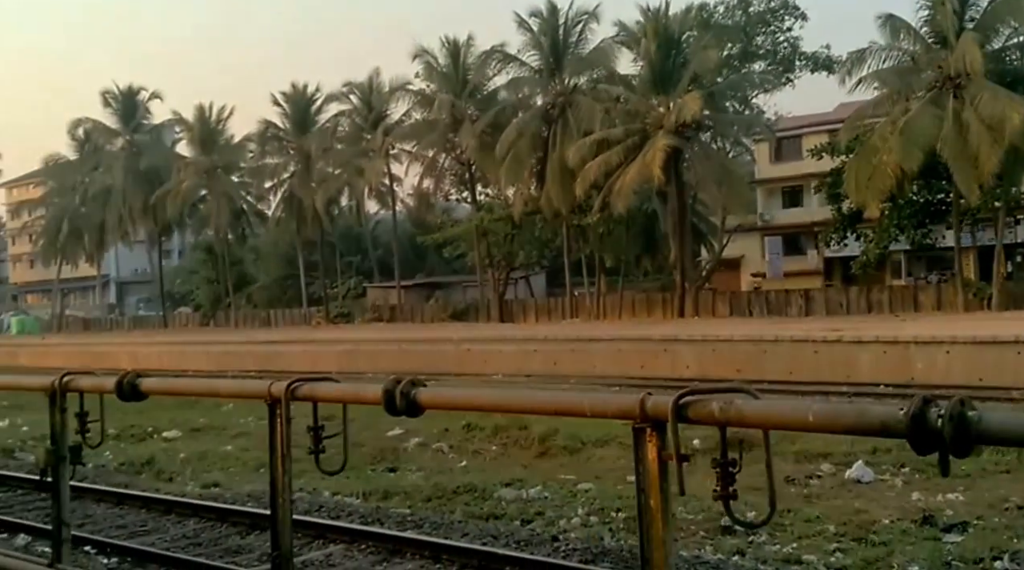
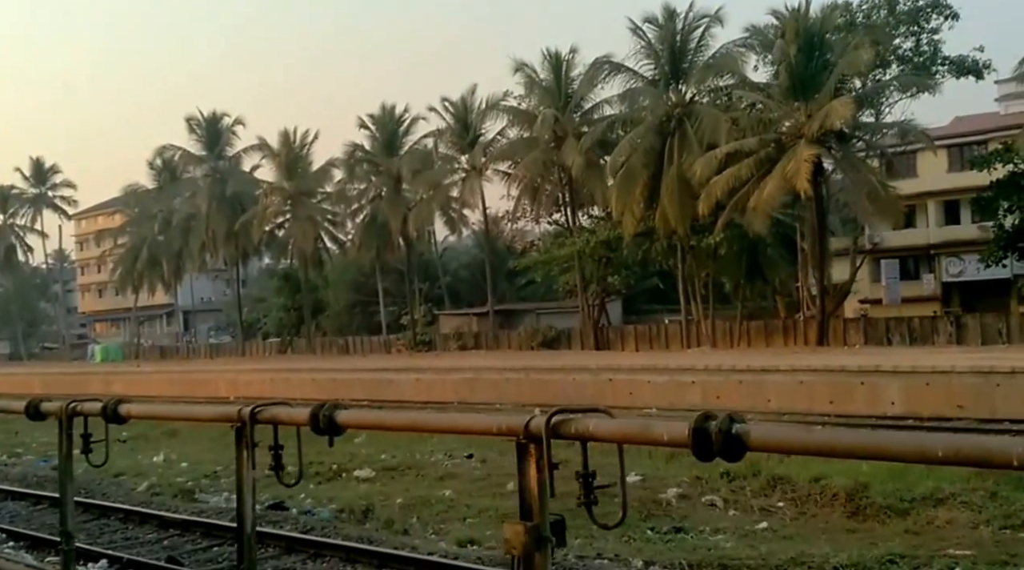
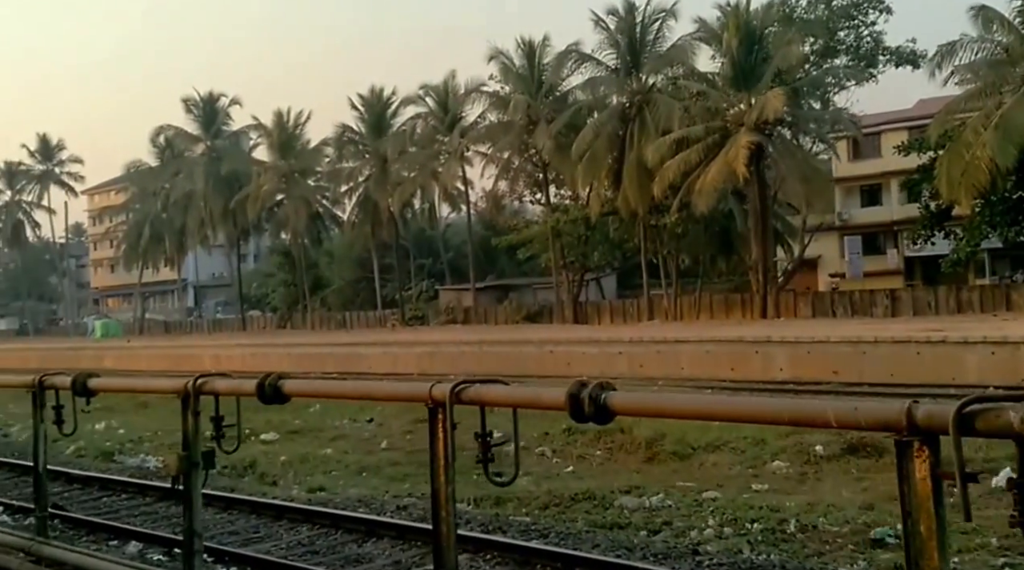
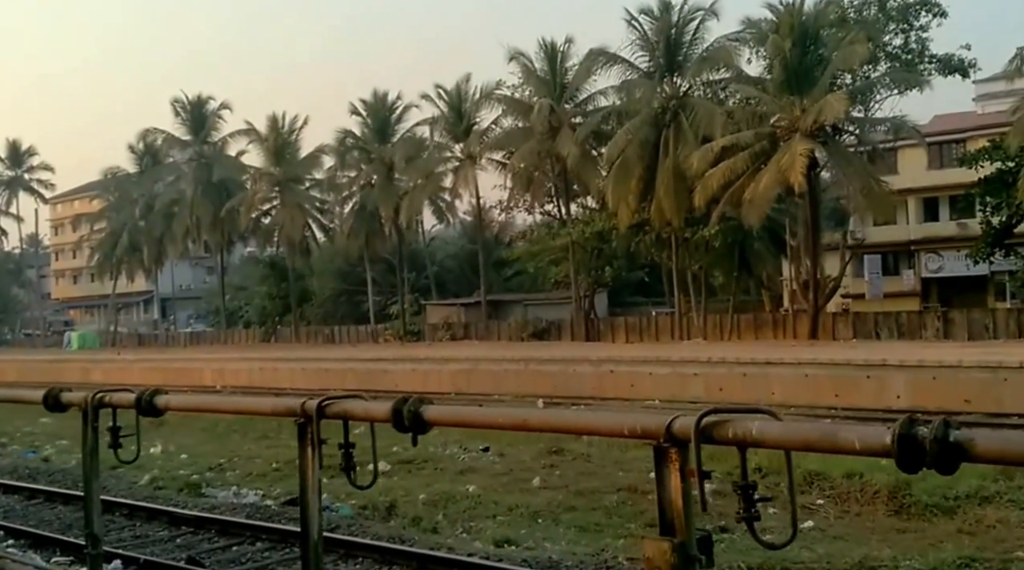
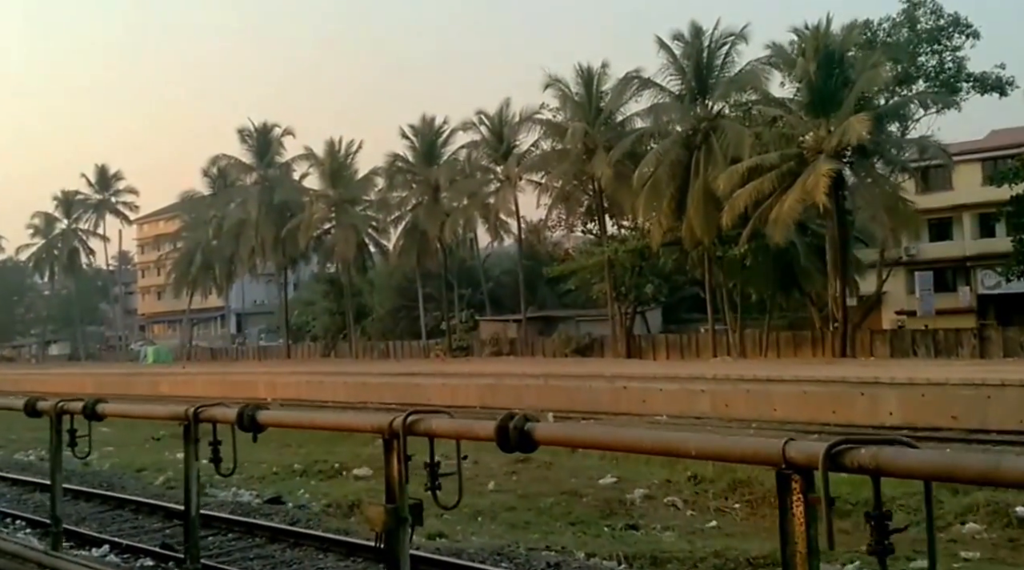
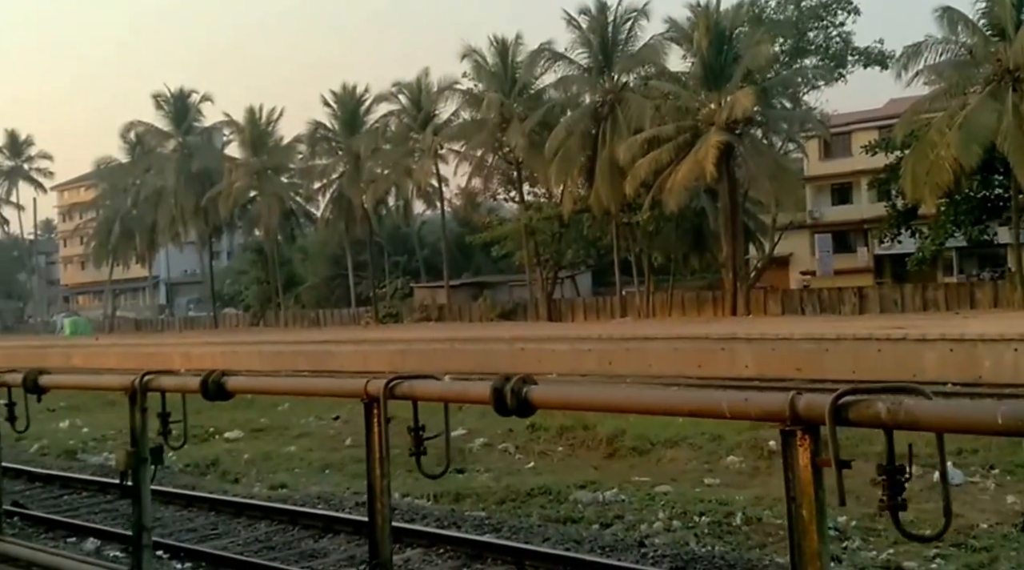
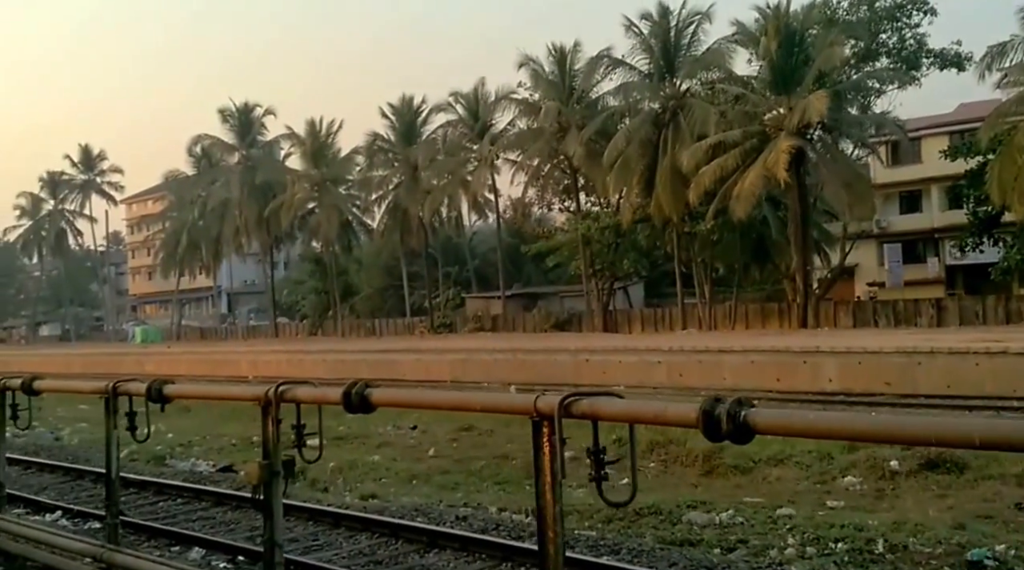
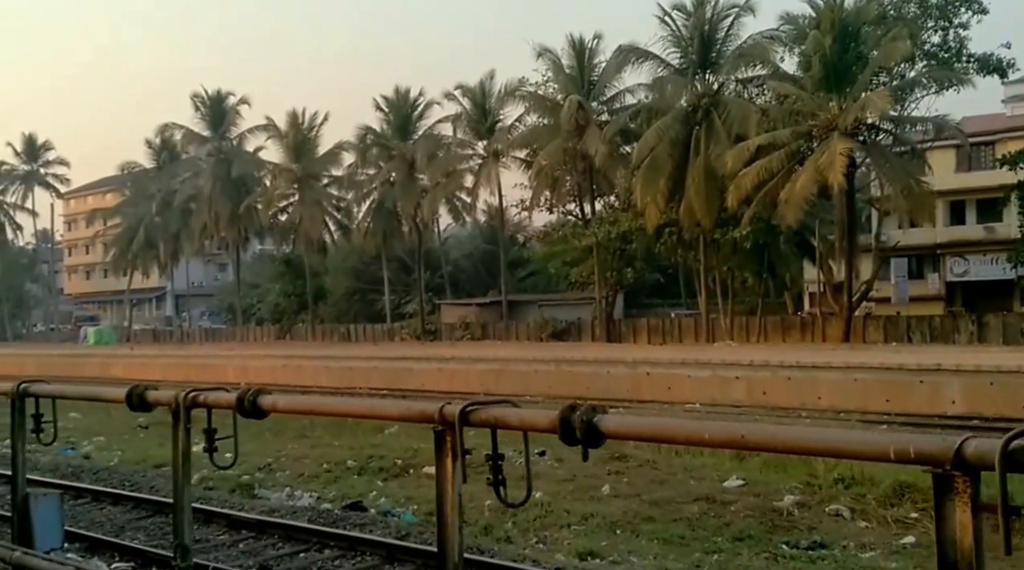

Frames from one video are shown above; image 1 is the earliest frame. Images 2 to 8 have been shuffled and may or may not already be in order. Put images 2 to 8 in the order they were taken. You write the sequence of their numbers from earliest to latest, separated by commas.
6, 3, 7, 5, 2, 4, 8
